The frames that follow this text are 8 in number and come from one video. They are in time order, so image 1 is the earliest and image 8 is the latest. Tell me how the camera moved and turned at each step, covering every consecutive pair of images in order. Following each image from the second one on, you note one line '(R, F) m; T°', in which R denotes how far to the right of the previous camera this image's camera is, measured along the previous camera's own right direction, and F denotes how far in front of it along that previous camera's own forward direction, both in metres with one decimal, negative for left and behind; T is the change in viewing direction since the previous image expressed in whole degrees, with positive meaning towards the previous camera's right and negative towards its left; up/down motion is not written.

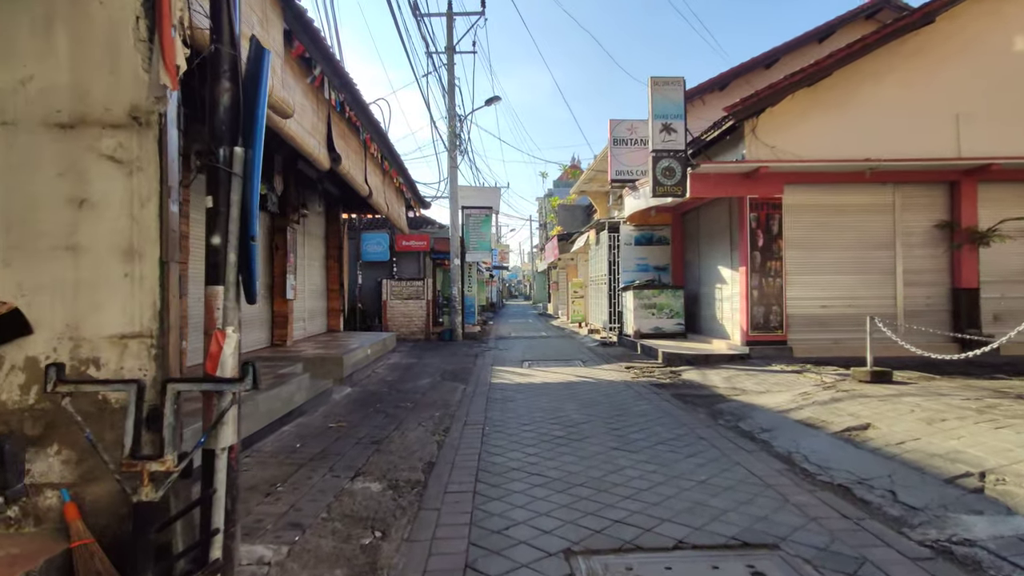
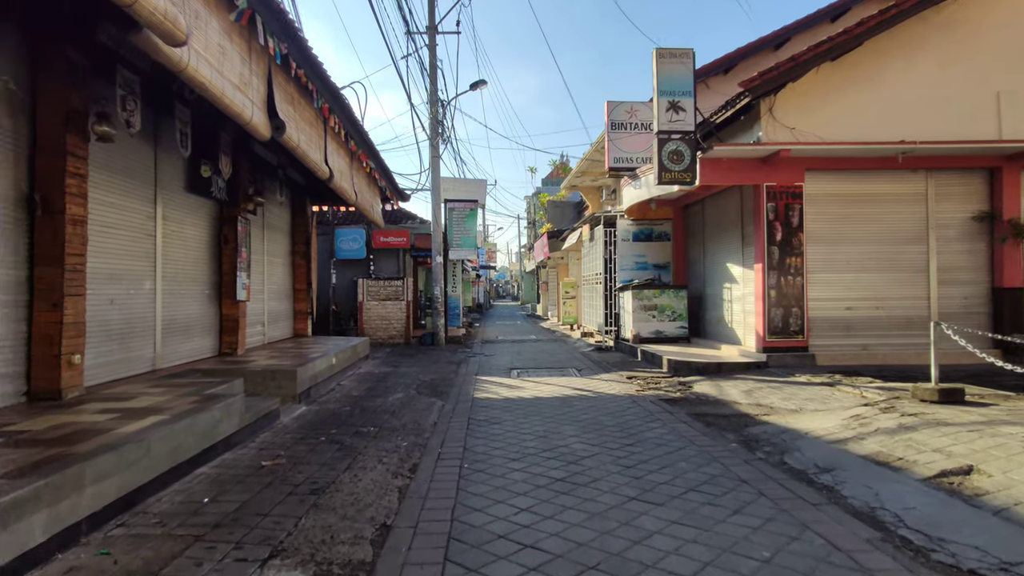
(0.0, +1.3) m; +1°
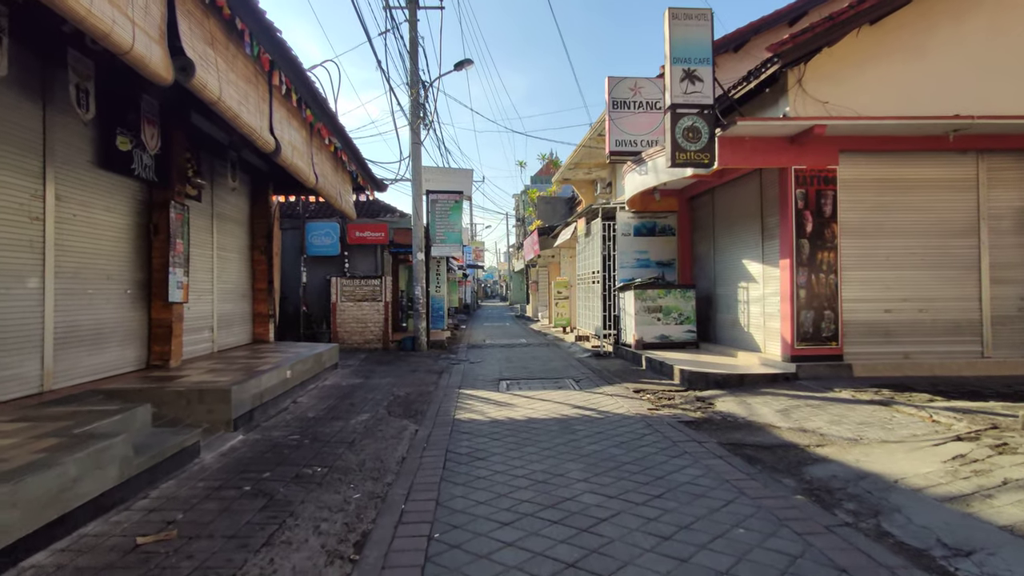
(0.0, +1.4) m; +1°
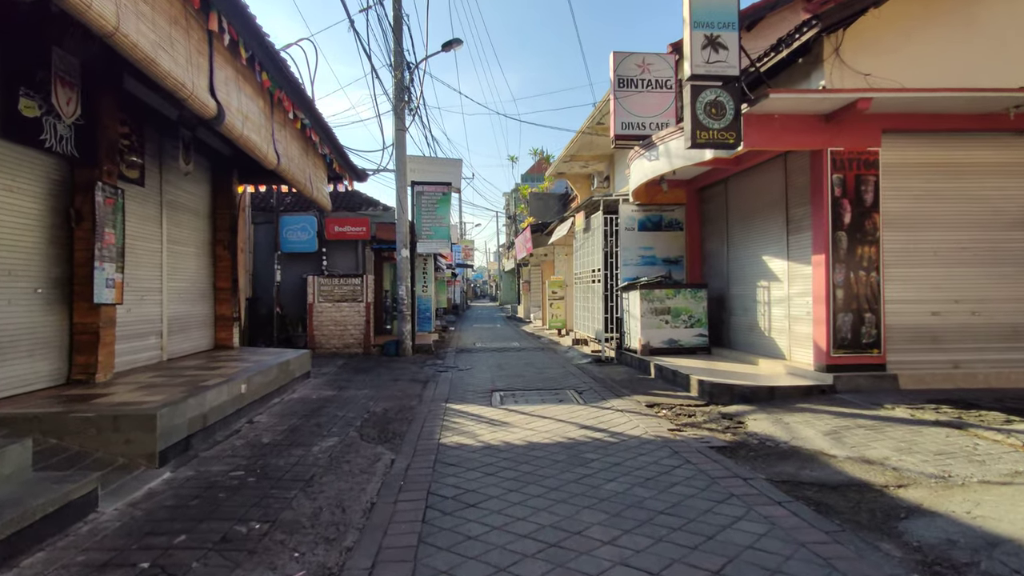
(-0.1, +1.1) m; +1°
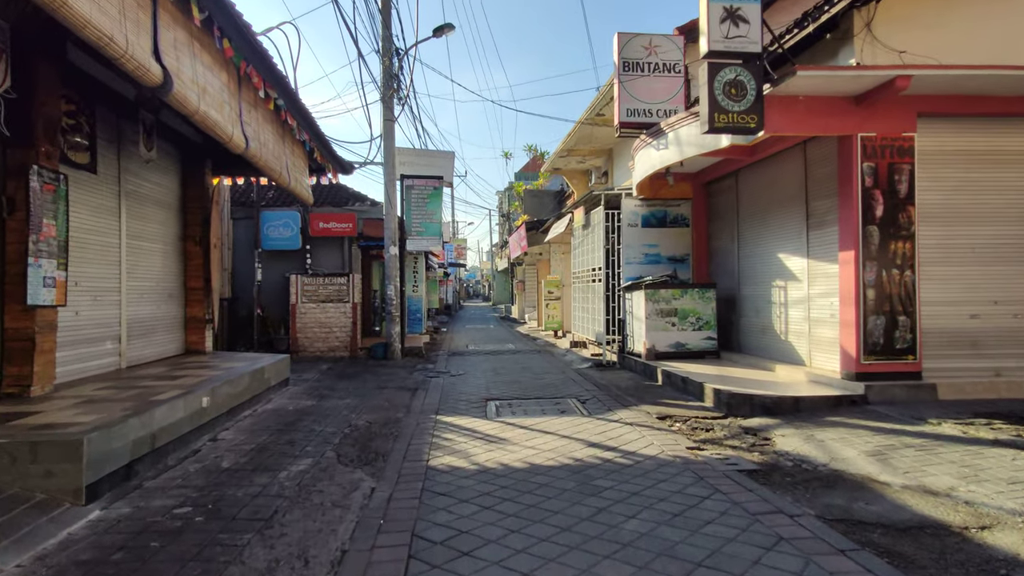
(0.0, +0.7) m; +1°
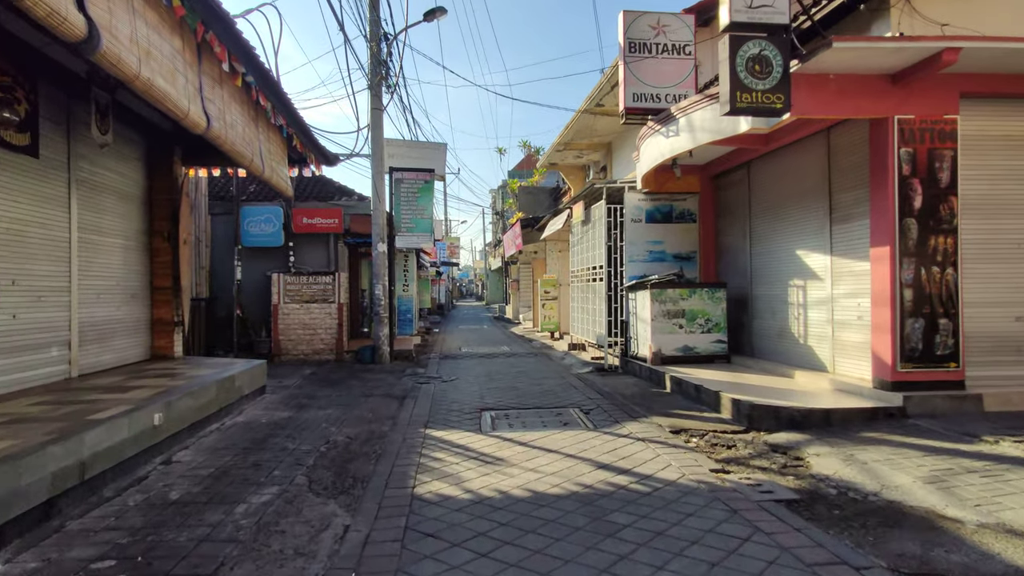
(0.0, +0.7) m; +1°
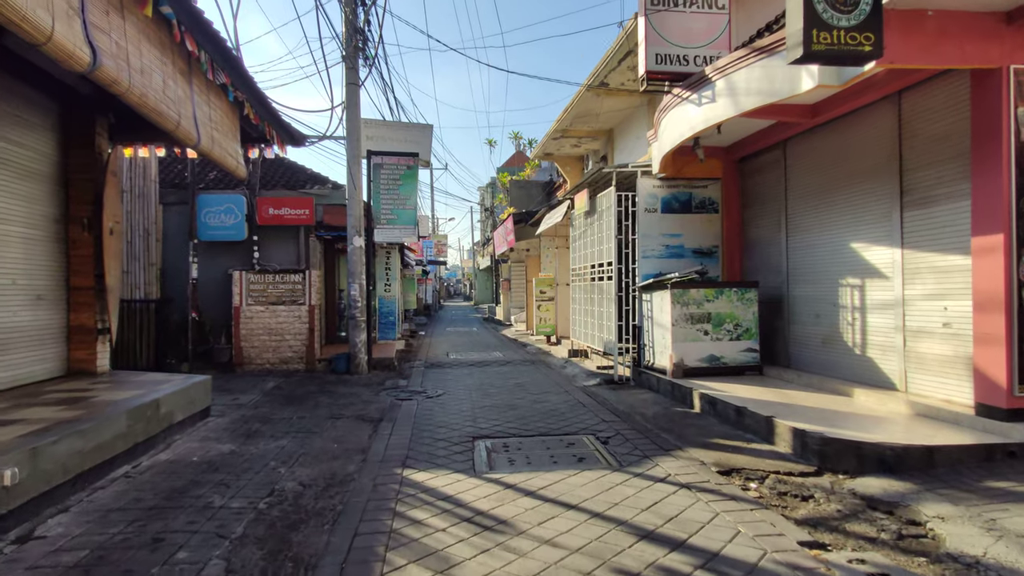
(-0.1, +1.4) m; +1°
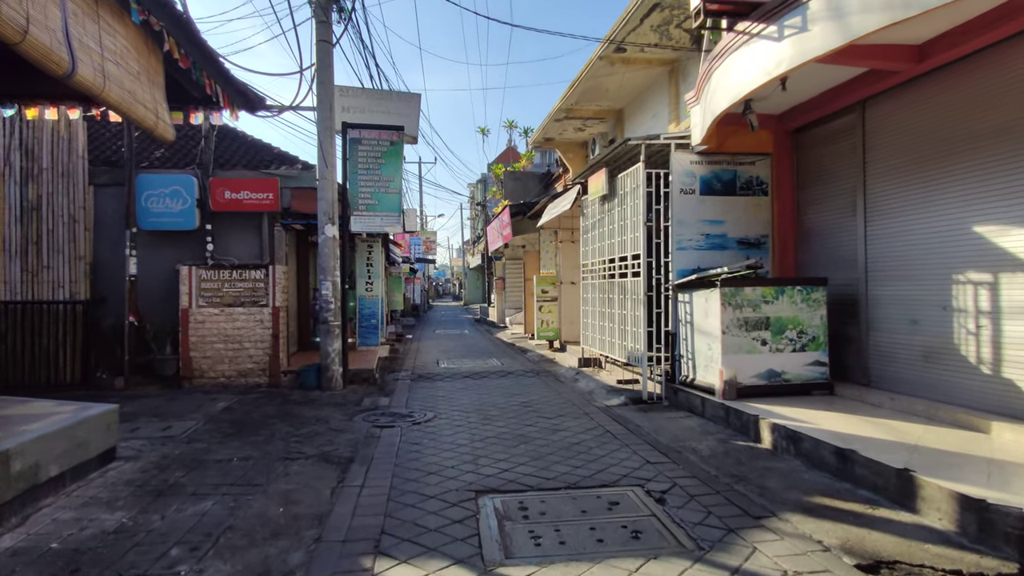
(-0.2, +1.7) m; +1°
